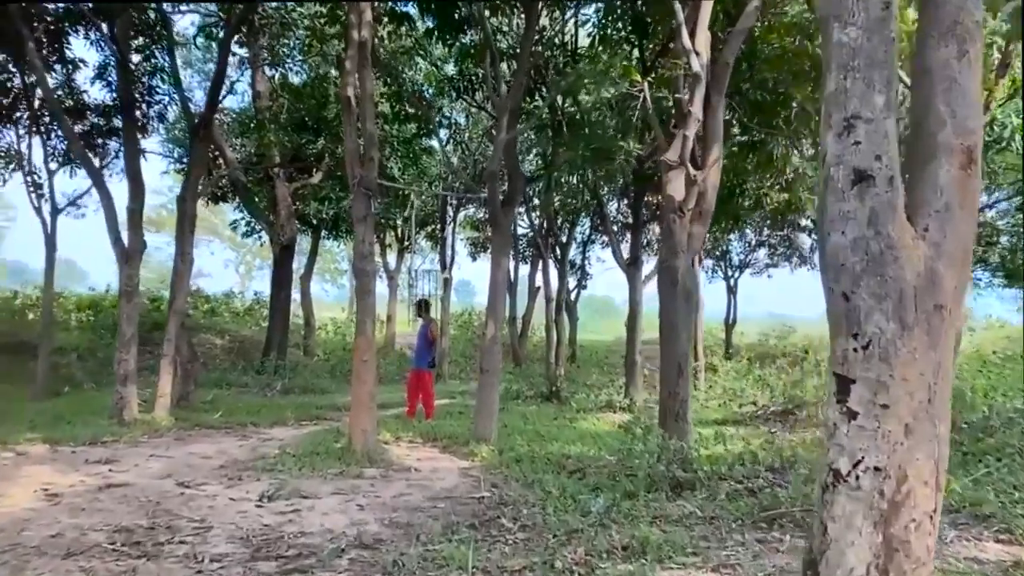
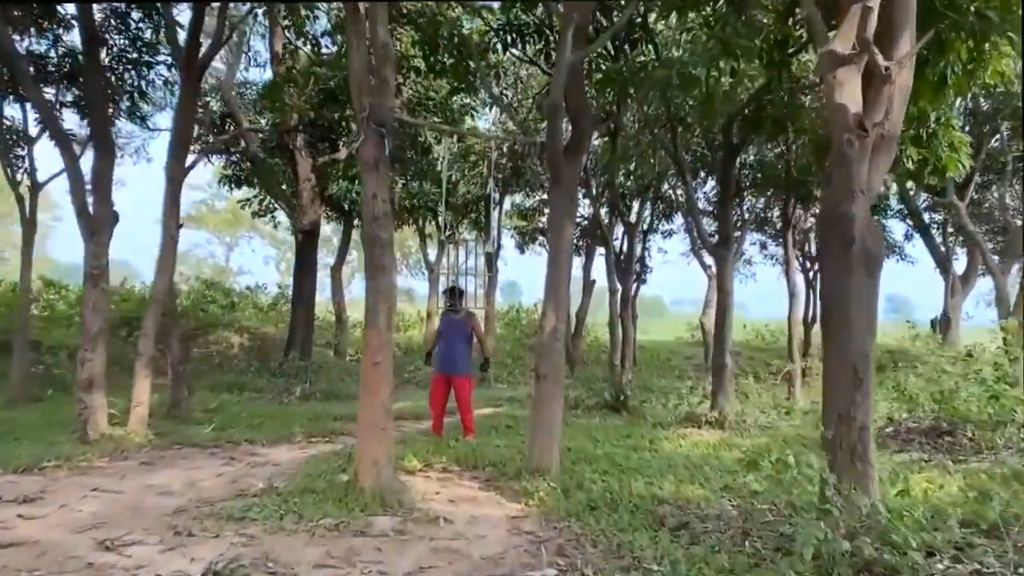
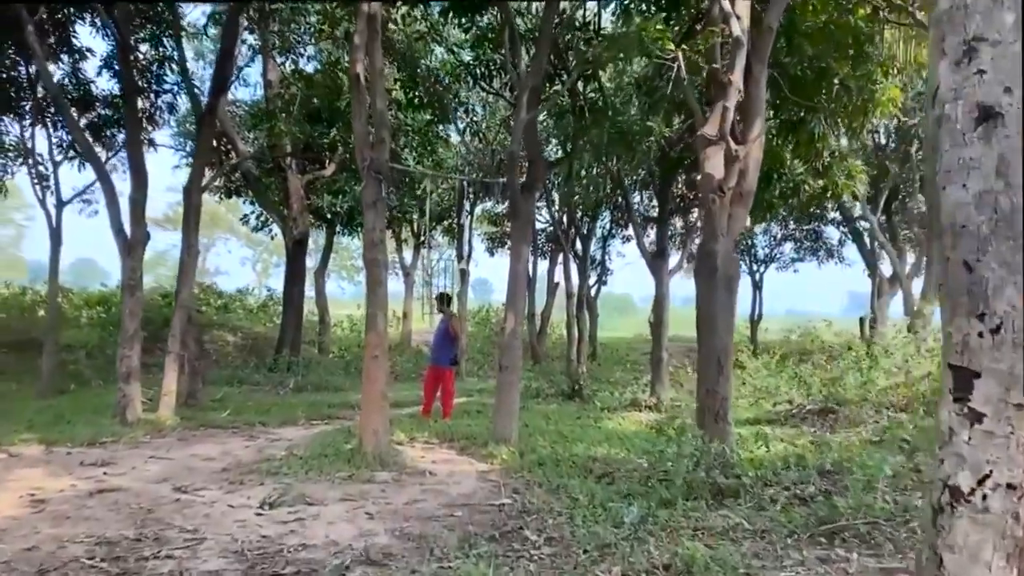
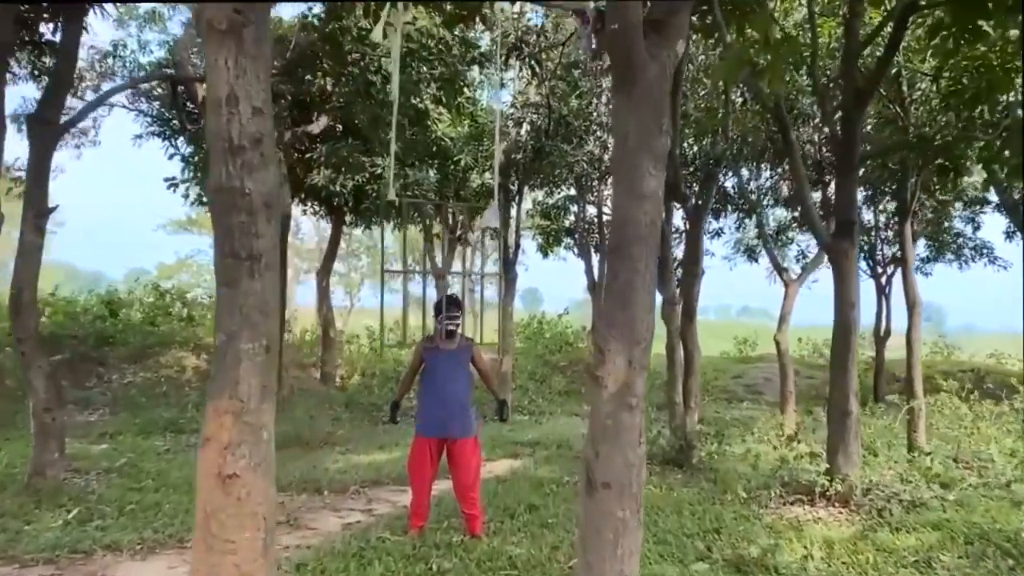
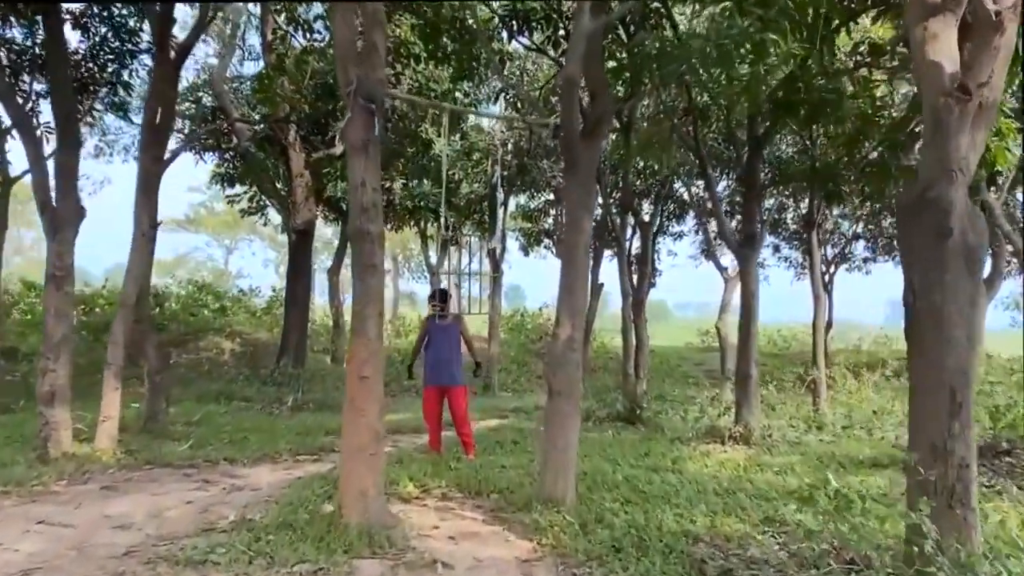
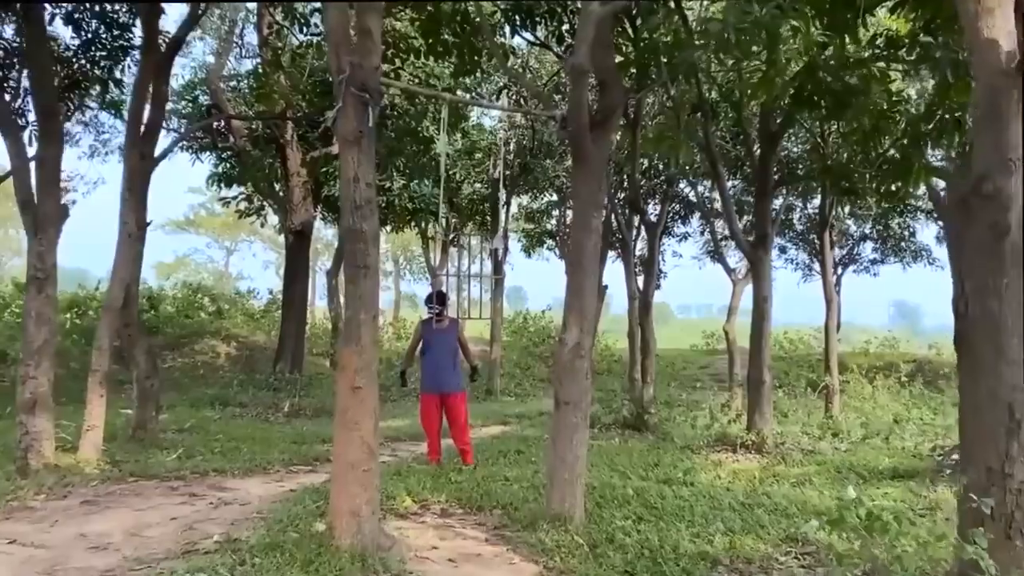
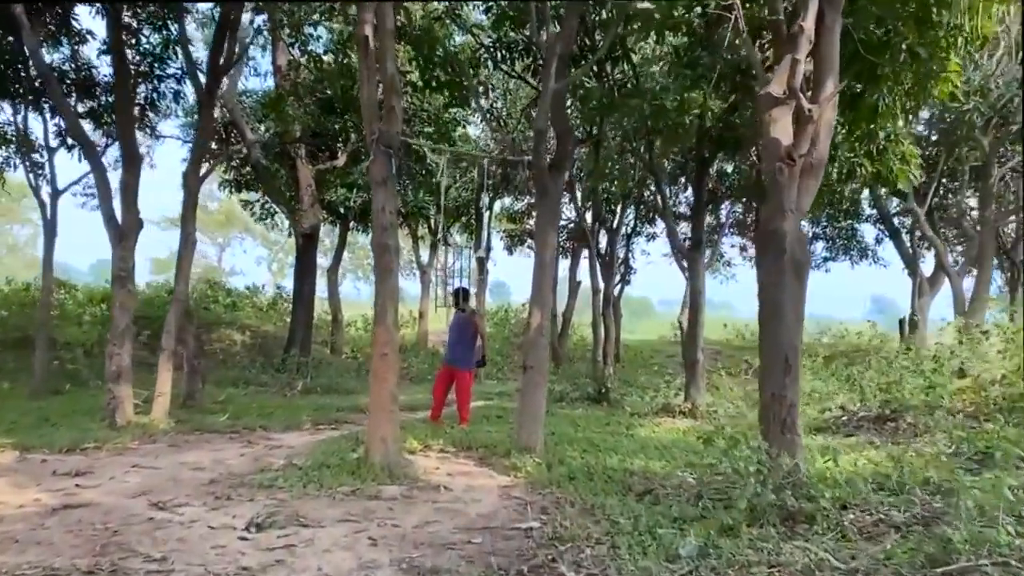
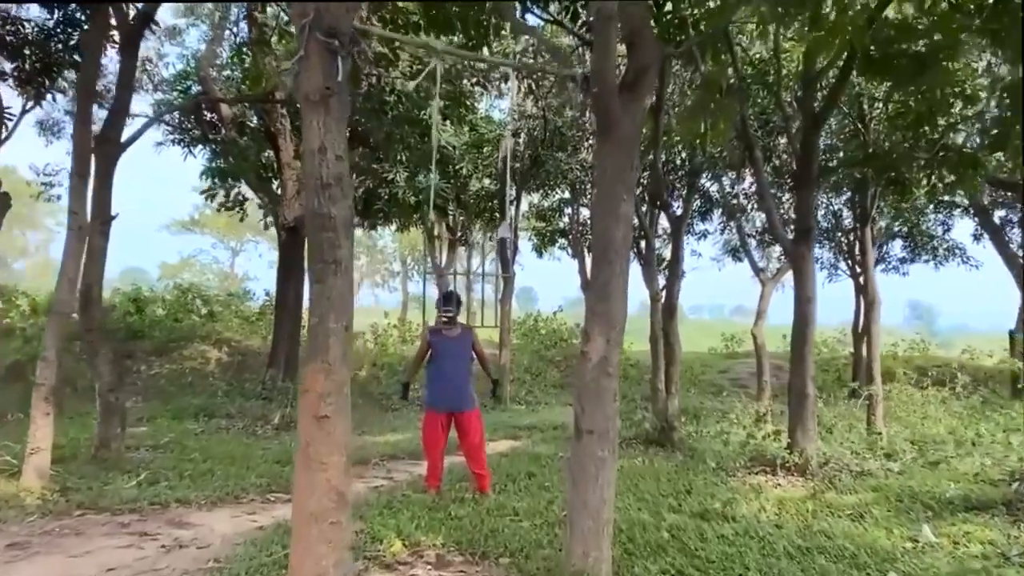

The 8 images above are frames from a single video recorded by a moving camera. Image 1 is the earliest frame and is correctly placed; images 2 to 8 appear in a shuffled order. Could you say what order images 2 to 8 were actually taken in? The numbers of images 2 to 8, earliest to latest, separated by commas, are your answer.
3, 7, 2, 5, 6, 8, 4
